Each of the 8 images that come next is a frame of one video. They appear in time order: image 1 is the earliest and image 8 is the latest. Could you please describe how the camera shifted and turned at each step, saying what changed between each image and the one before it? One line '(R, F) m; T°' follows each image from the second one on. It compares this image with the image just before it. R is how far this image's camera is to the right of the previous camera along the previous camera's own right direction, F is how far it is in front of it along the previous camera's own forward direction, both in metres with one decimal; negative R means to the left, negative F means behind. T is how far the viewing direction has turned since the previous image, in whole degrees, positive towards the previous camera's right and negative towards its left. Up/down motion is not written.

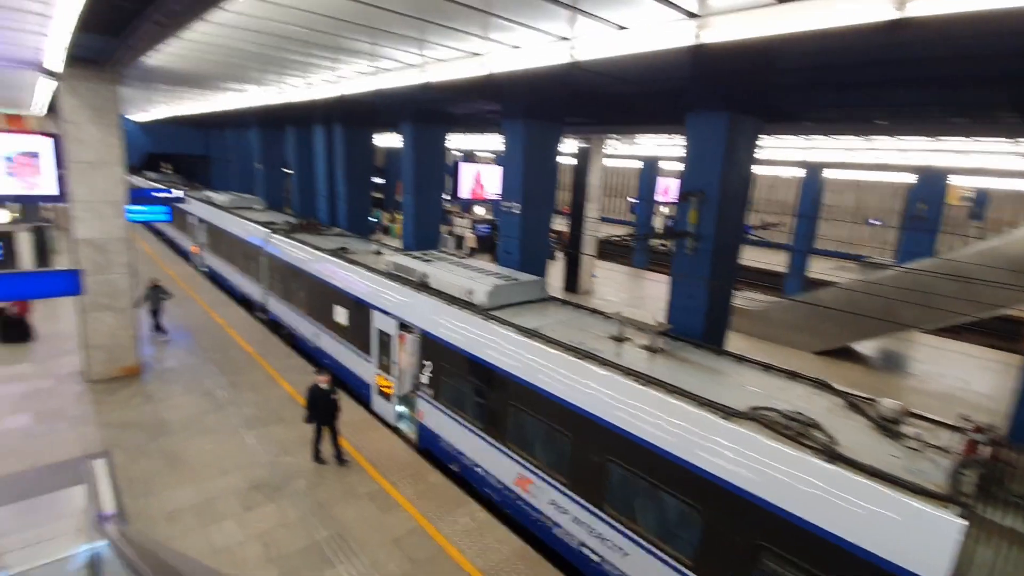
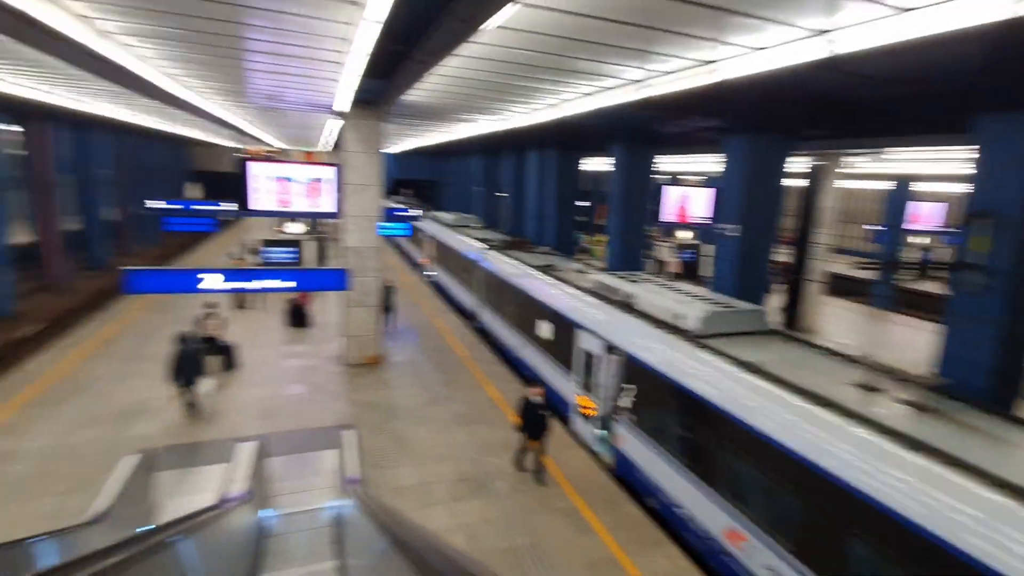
(-0.3, +0.2) m; -21°
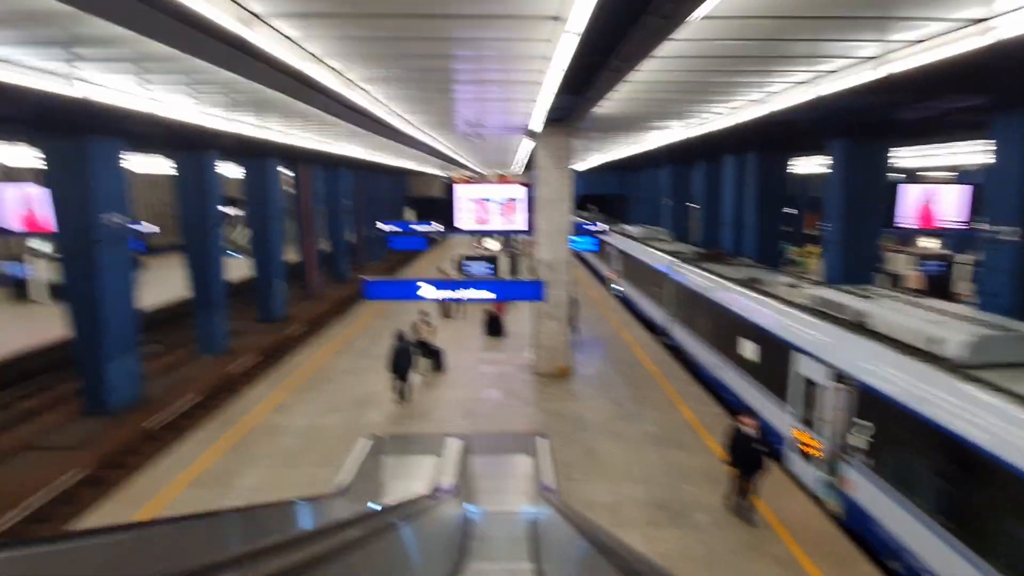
(-0.2, +0.1) m; -20°
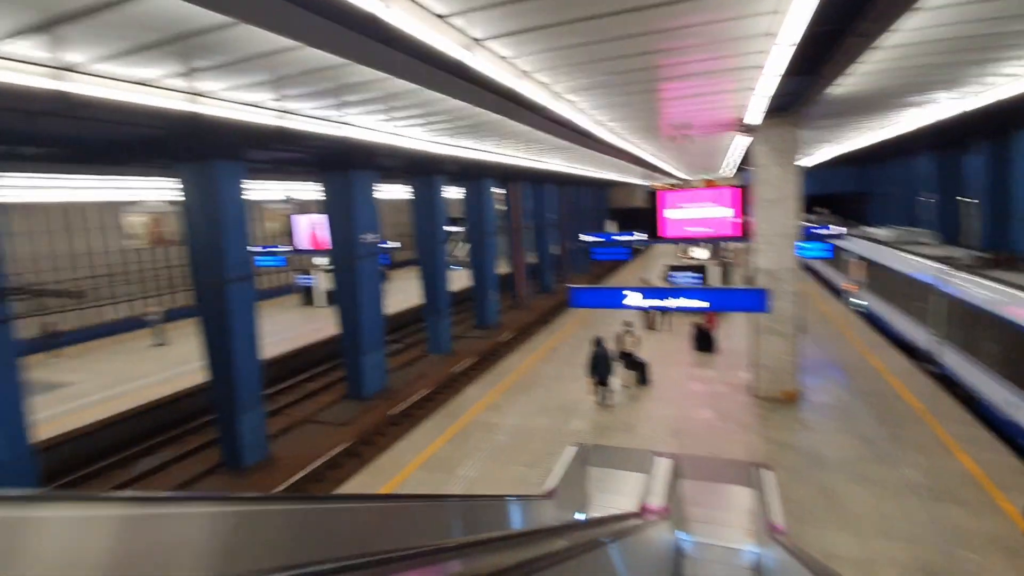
(-0.1, +0.1) m; -22°
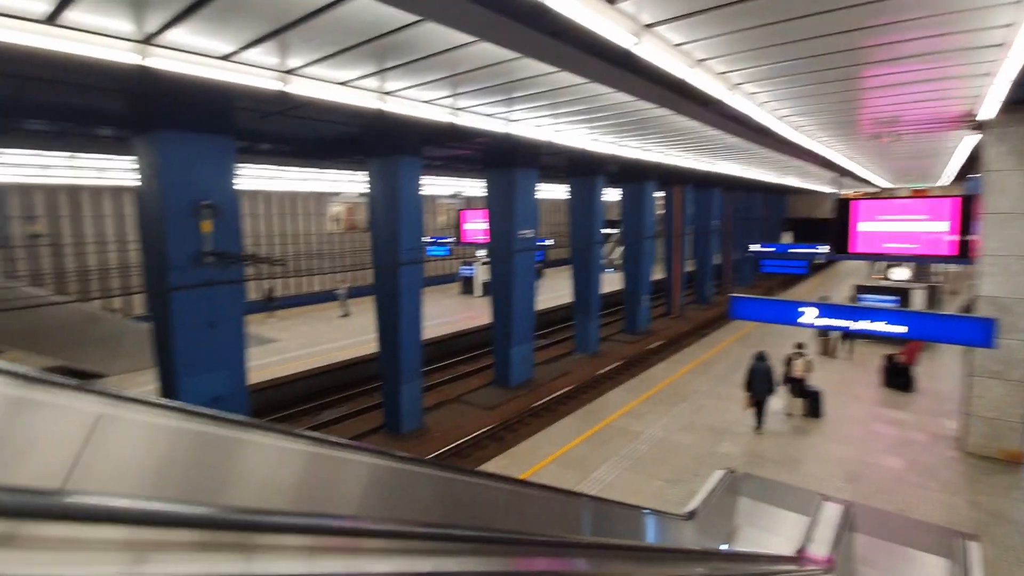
(0.0, +0.1) m; -17°
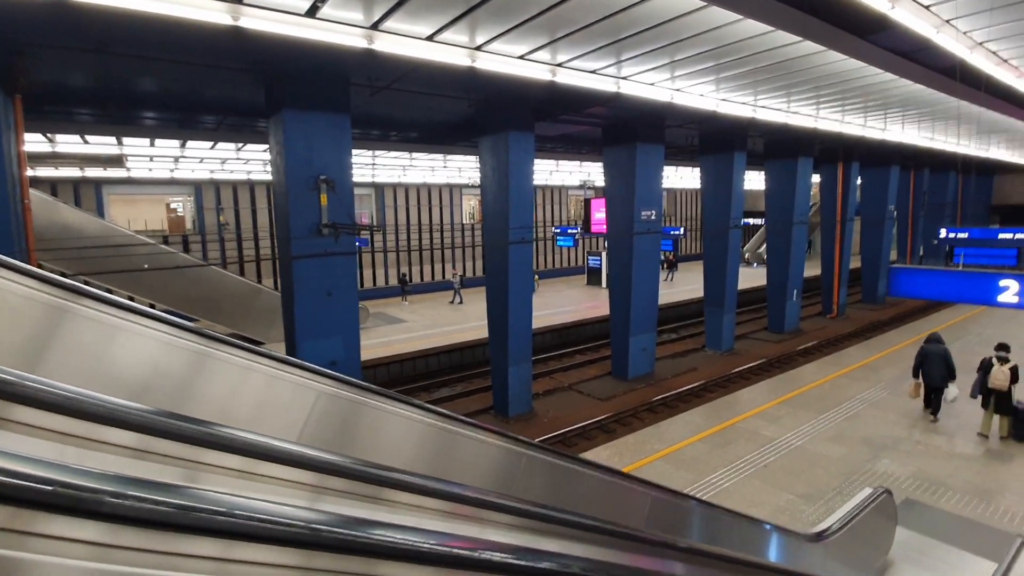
(+0.4, +0.5) m; -15°
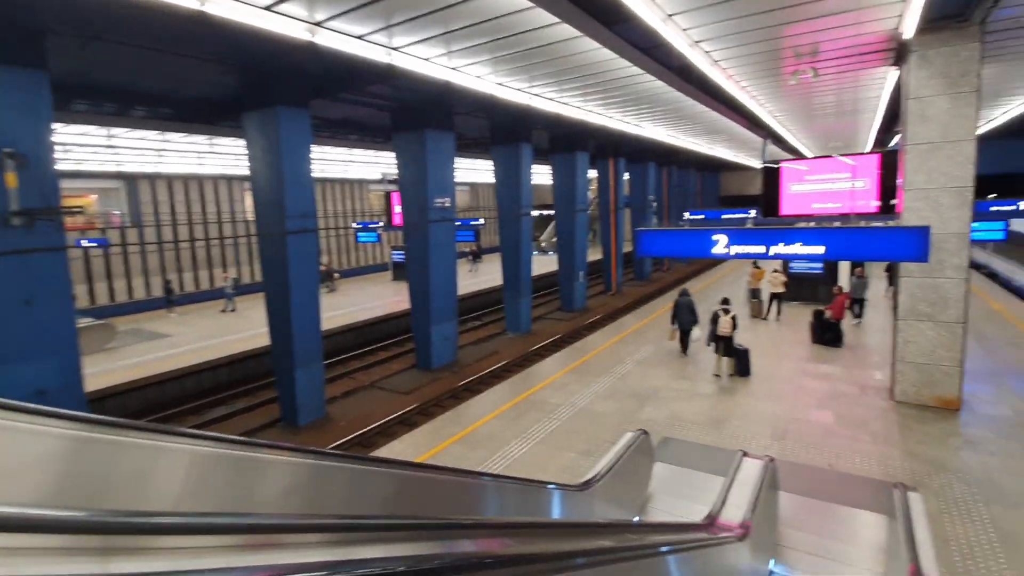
(+0.4, +0.2) m; +20°
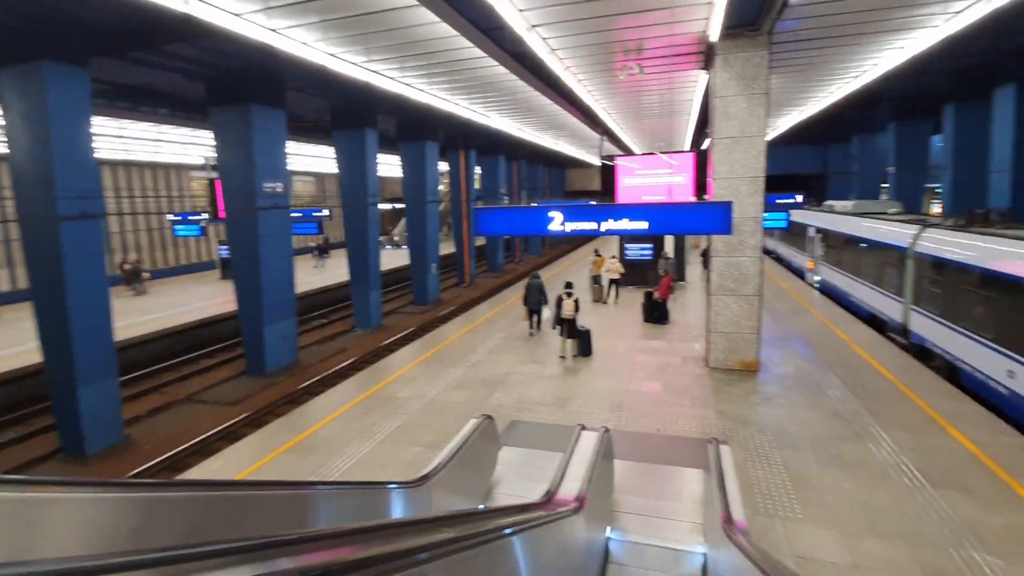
(+0.2, +0.2) m; +16°
